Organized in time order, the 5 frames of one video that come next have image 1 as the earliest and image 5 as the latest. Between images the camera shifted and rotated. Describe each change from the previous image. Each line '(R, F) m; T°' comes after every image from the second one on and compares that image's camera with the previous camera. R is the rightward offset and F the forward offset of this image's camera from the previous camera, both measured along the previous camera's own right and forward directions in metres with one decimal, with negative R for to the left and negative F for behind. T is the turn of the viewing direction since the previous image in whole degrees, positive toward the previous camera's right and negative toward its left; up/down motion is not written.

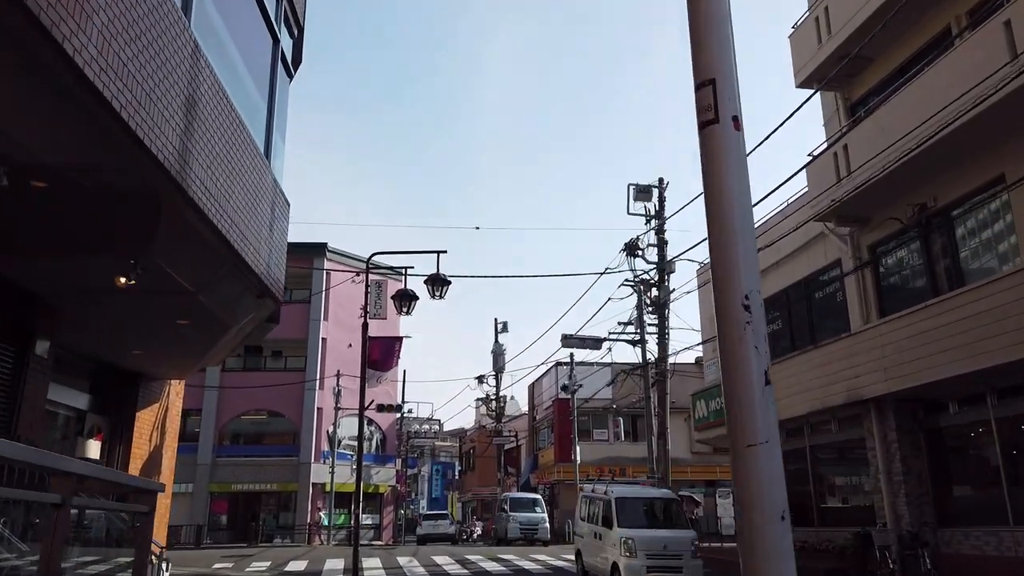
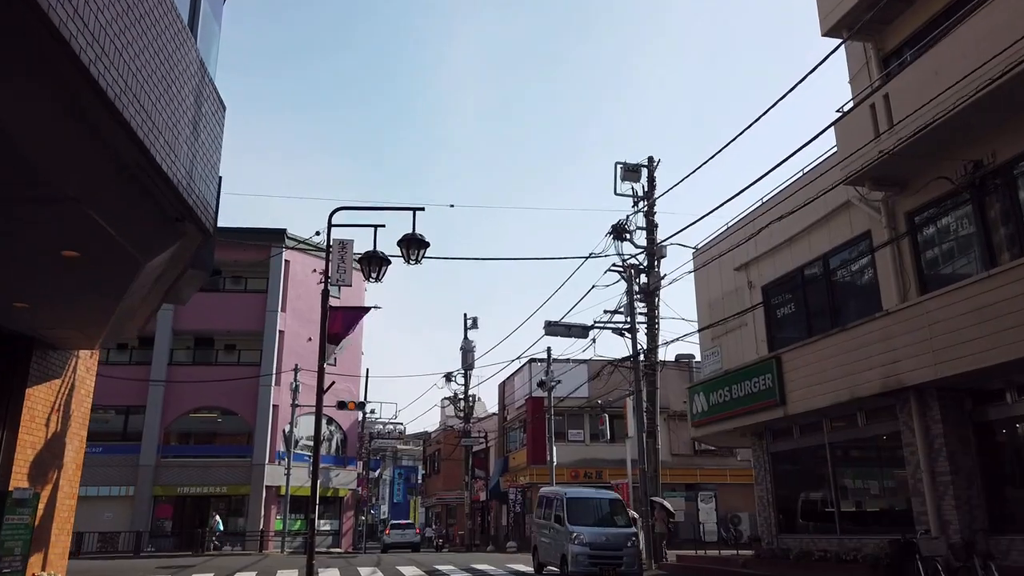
(-0.4, +2.2) m; +3°
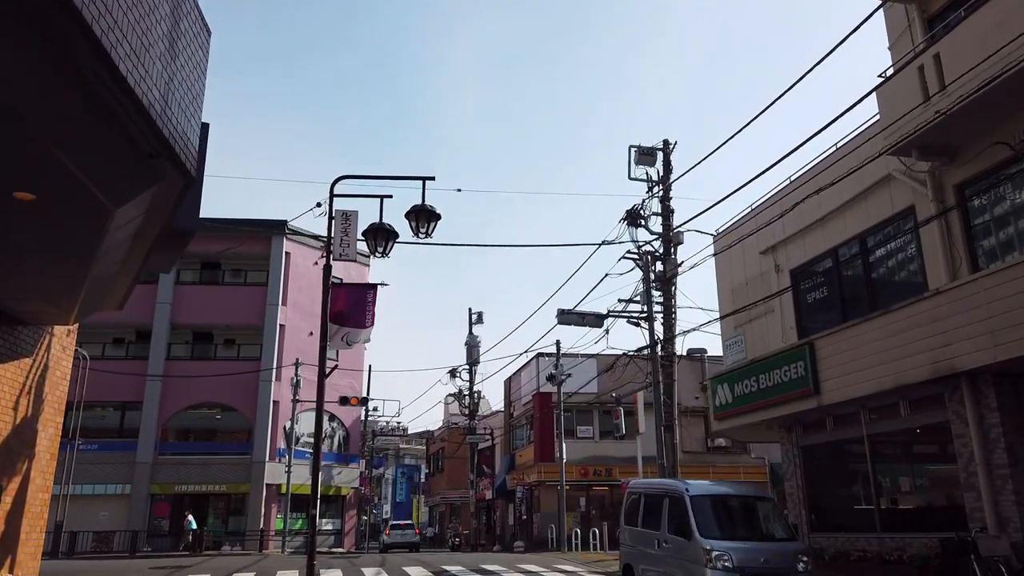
(-0.2, +1.0) m; 0°
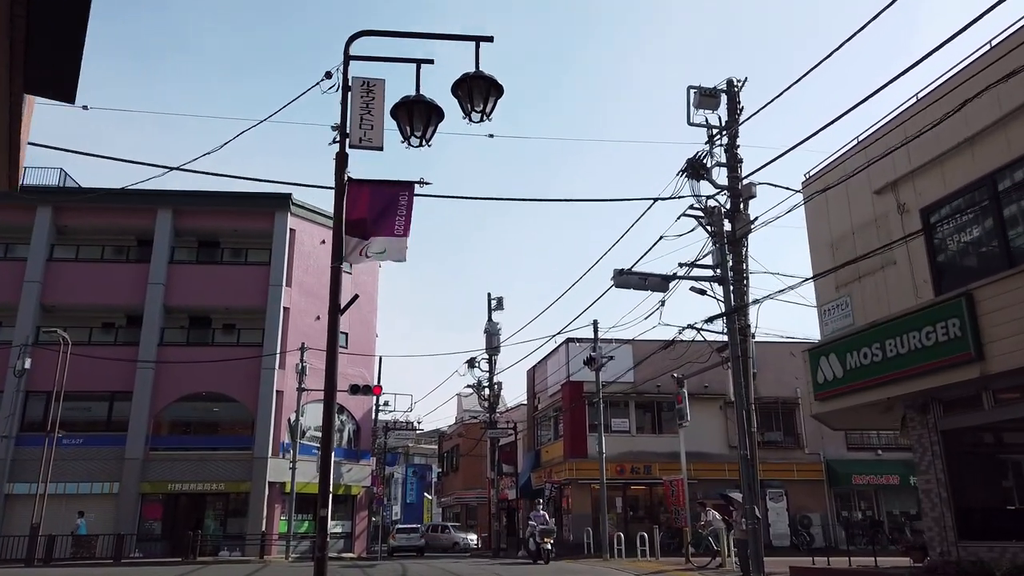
(-0.9, +3.3) m; 0°
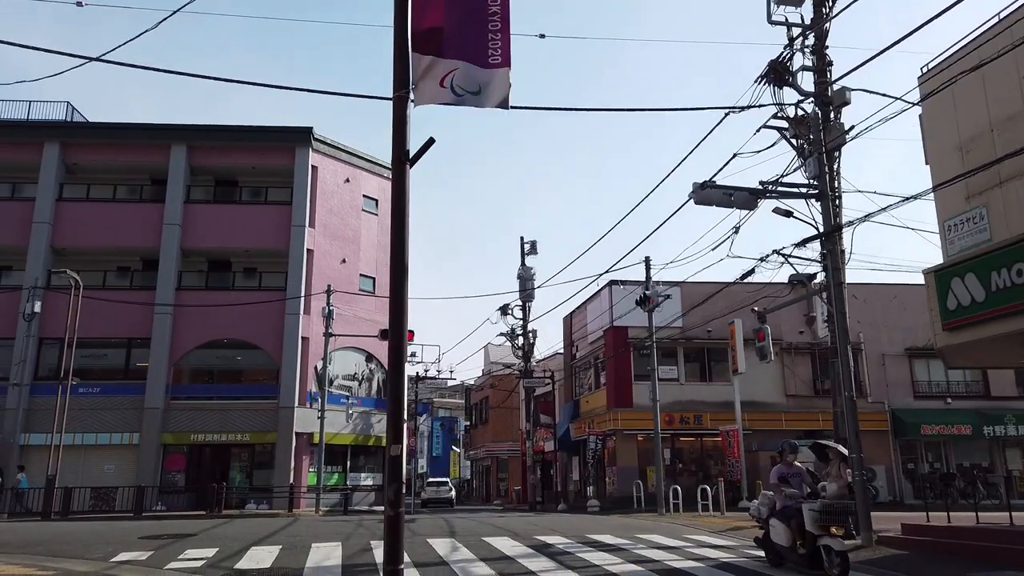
(-0.8, +2.2) m; -1°
